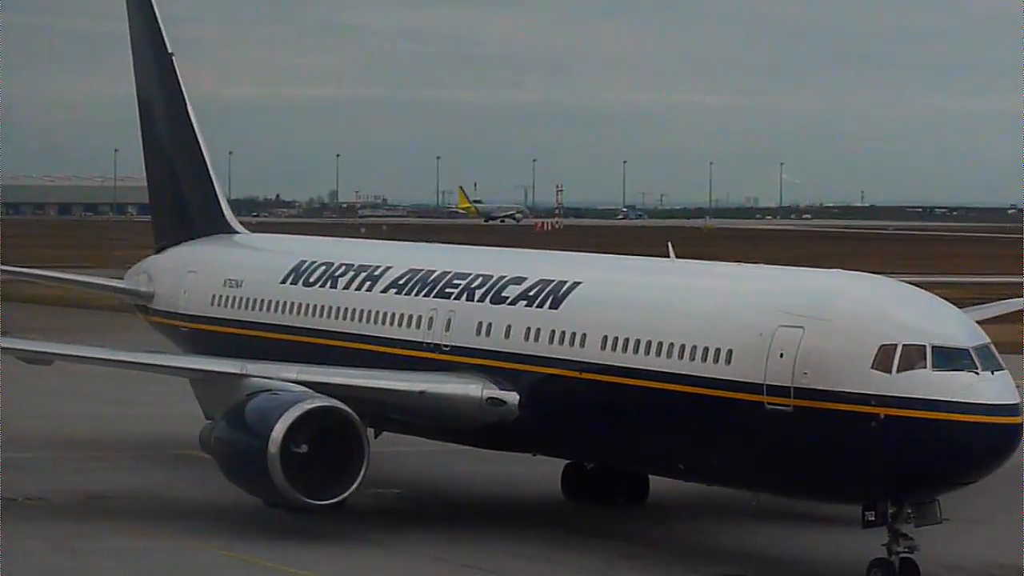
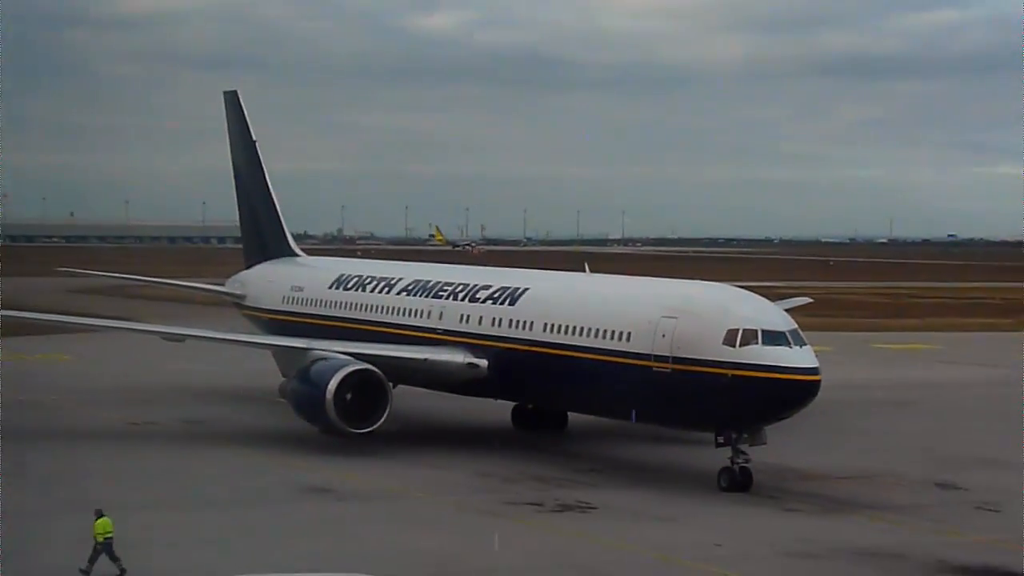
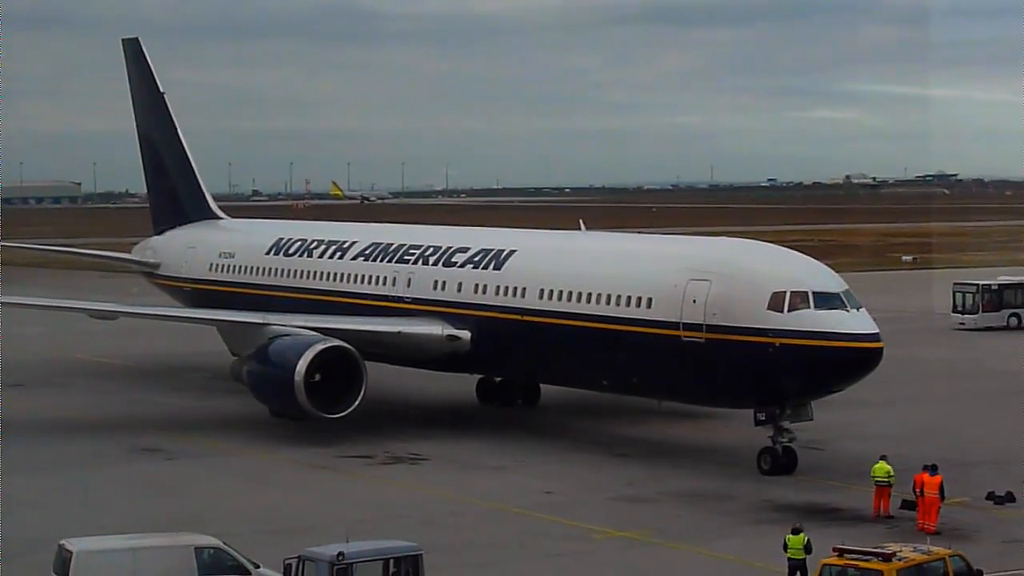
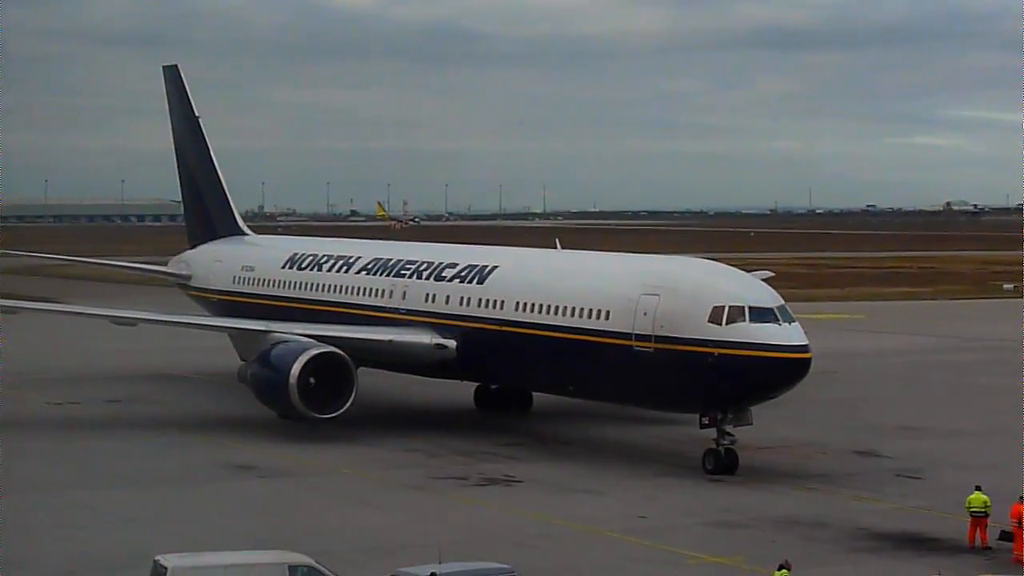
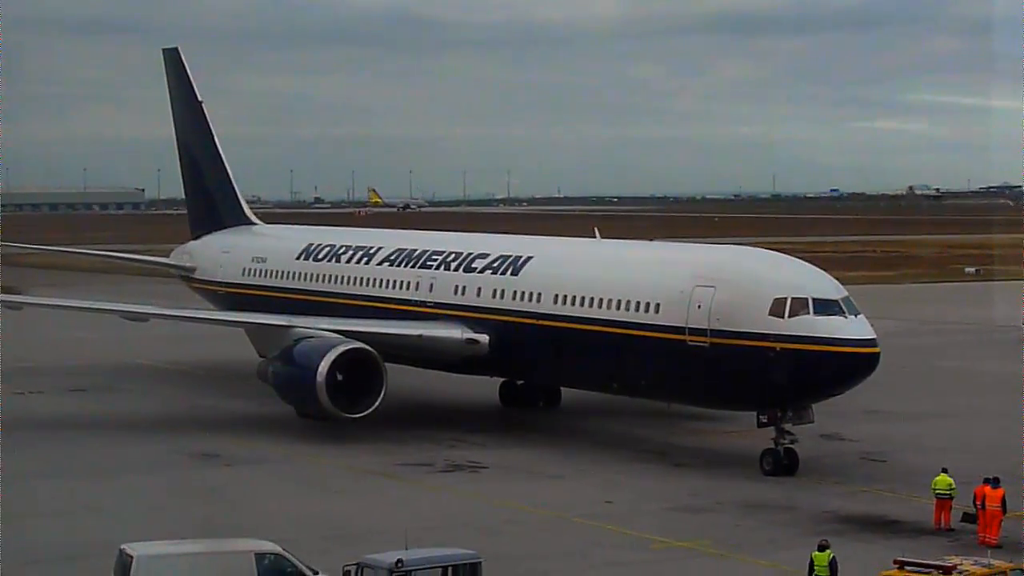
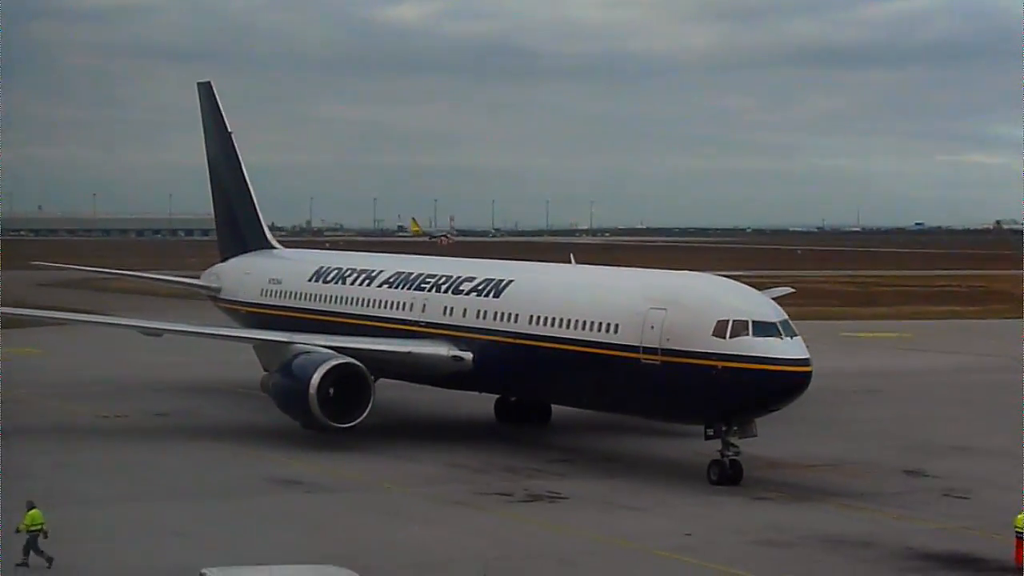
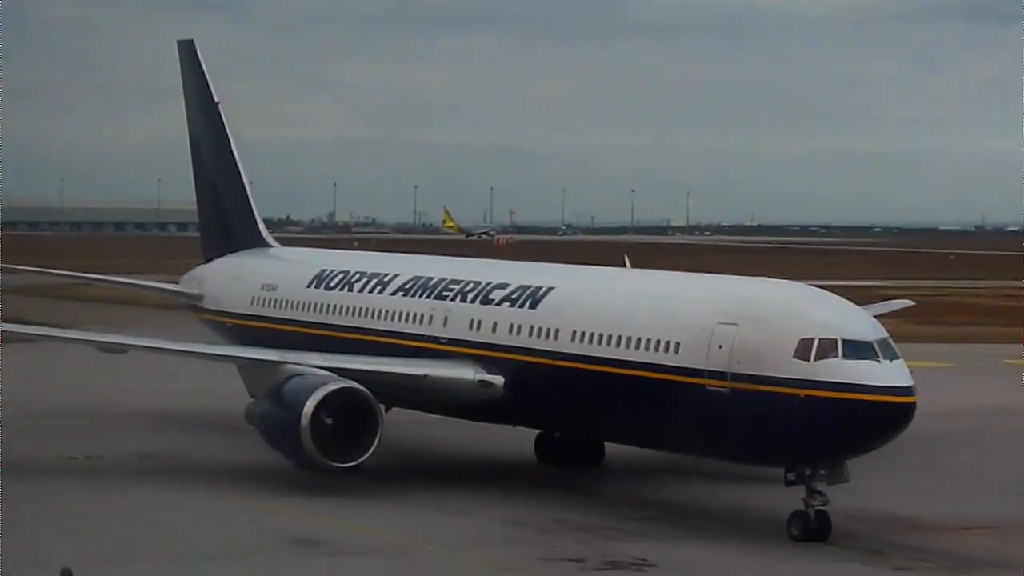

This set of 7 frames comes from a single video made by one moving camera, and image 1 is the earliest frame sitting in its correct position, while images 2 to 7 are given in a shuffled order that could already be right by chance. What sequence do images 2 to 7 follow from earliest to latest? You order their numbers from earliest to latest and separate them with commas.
7, 2, 6, 4, 5, 3
